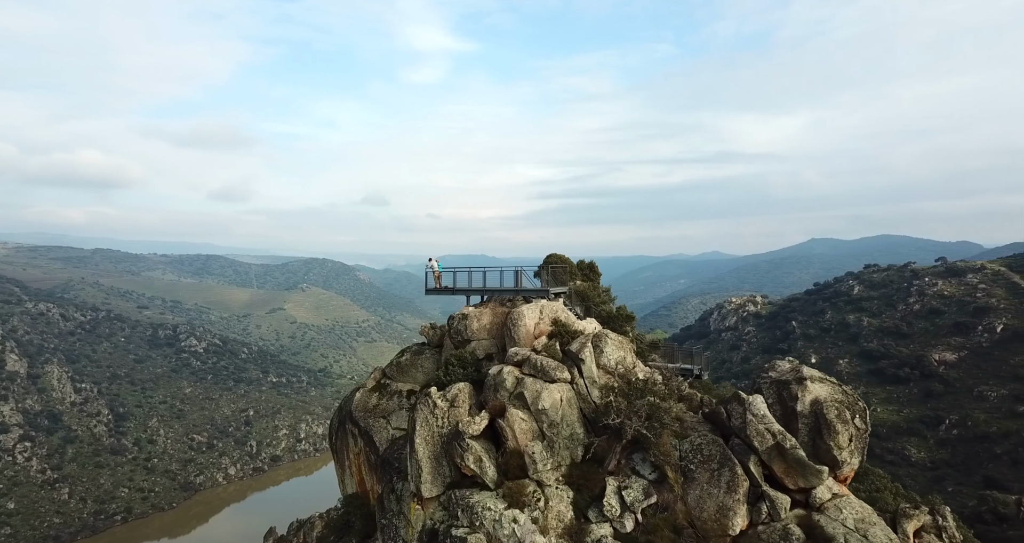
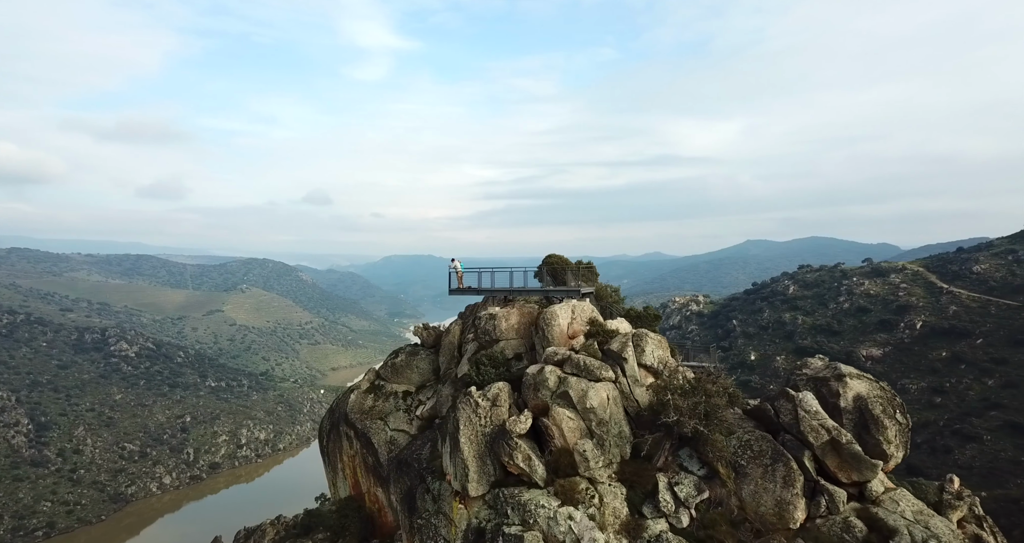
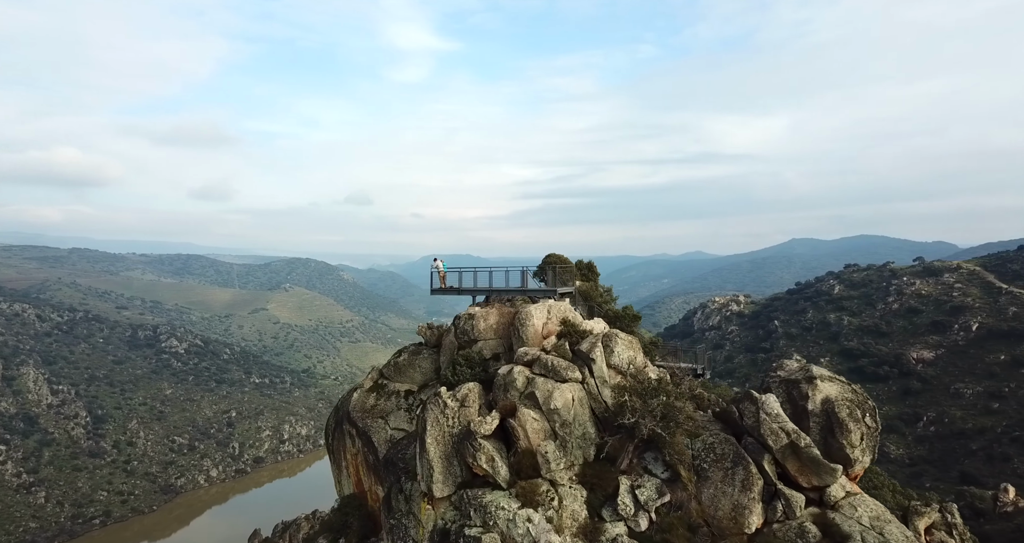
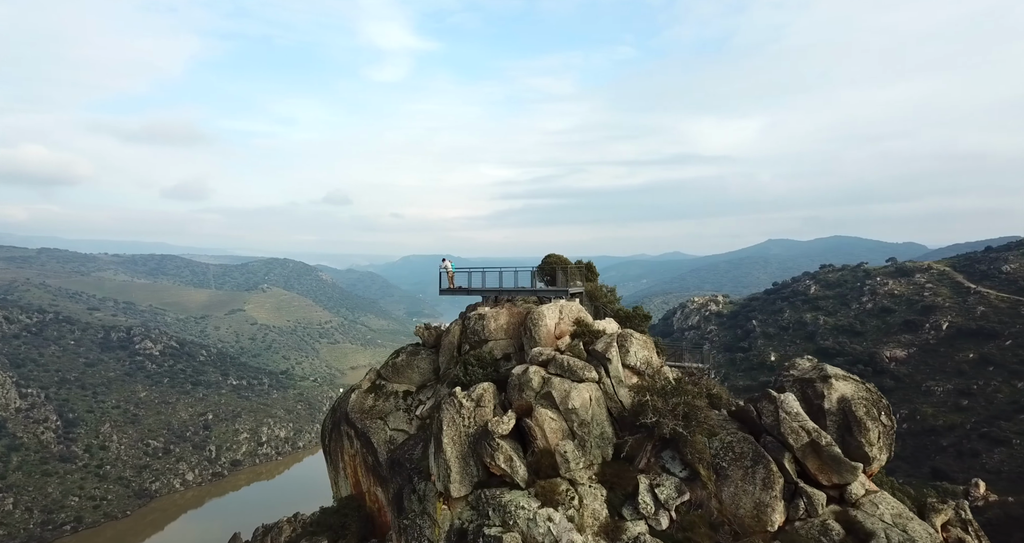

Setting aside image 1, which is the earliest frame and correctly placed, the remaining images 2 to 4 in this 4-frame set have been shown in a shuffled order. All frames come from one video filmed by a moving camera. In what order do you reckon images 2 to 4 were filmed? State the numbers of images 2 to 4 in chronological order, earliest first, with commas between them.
3, 4, 2
